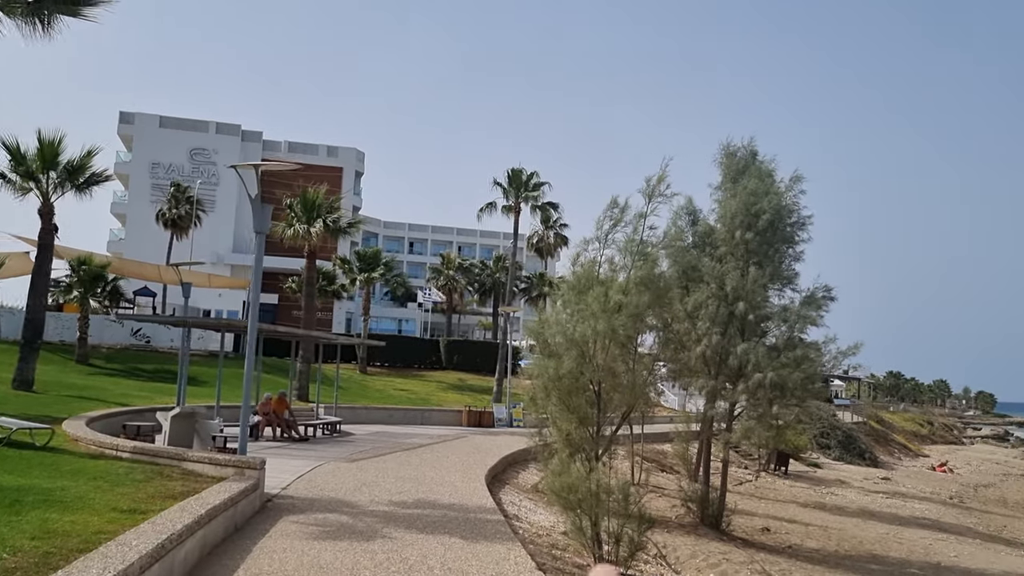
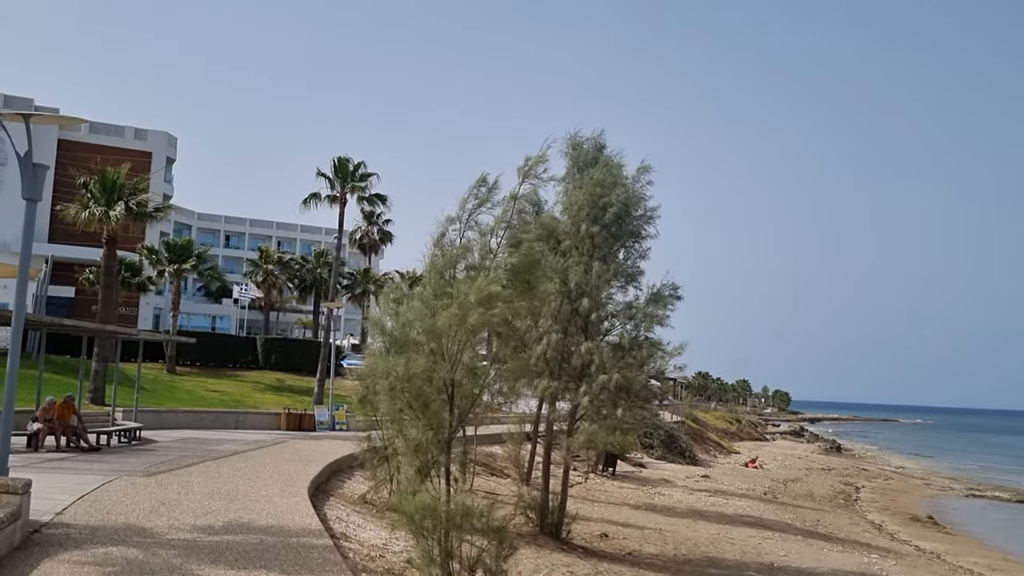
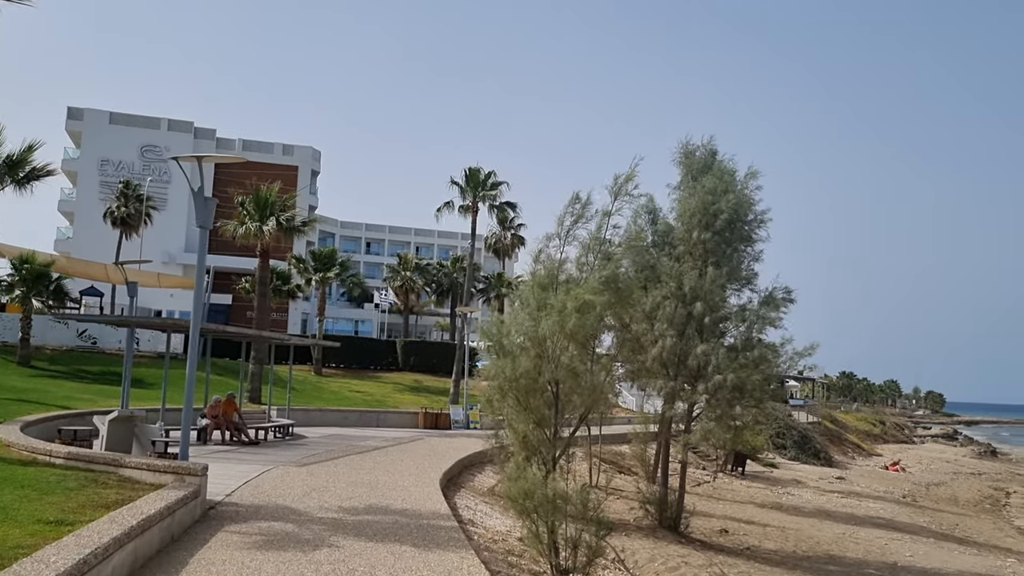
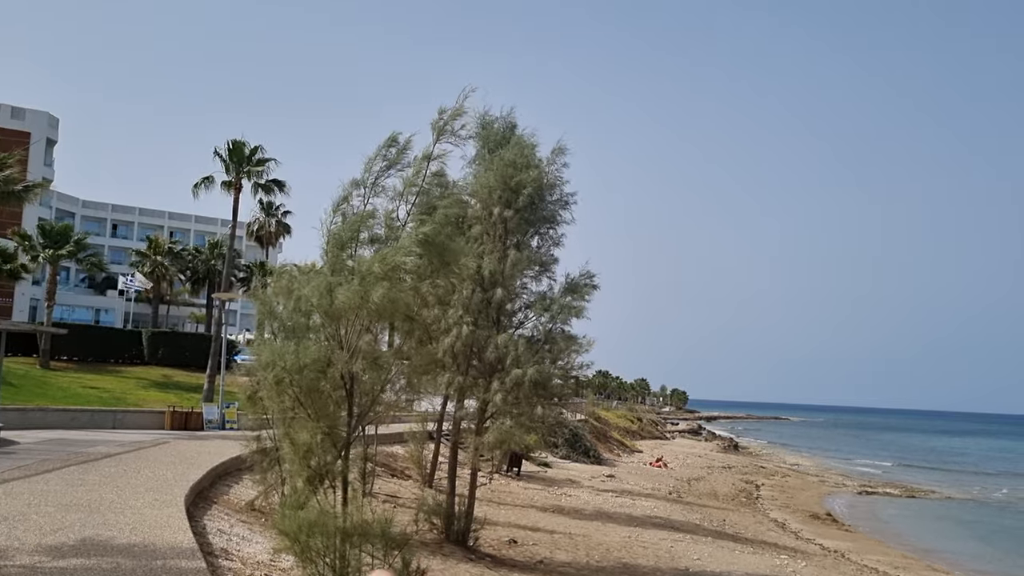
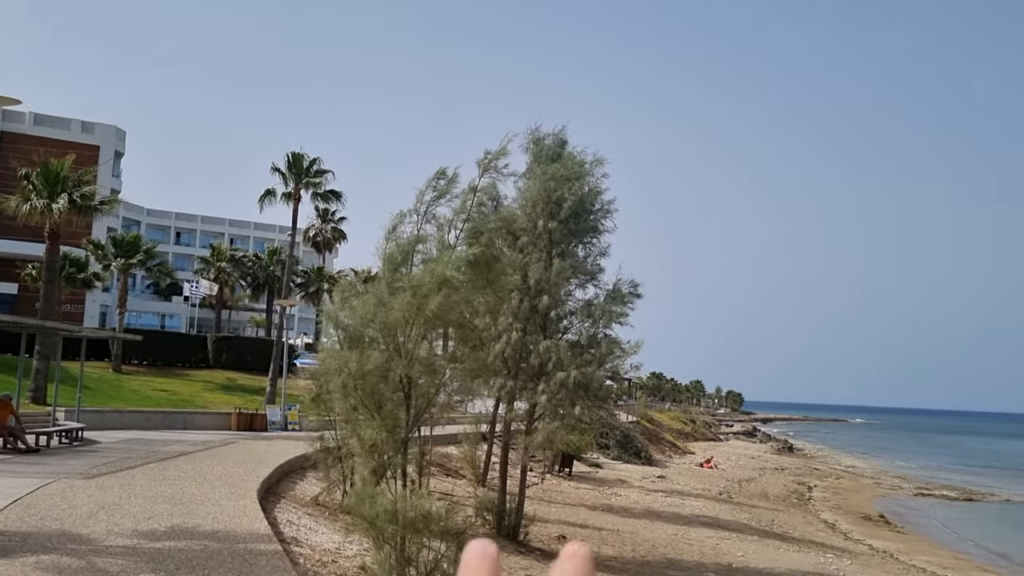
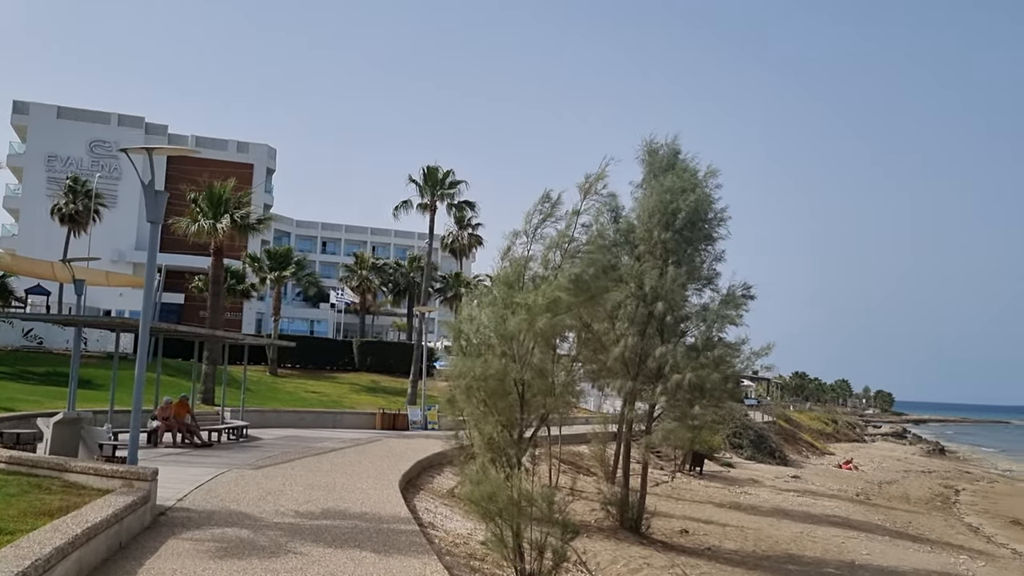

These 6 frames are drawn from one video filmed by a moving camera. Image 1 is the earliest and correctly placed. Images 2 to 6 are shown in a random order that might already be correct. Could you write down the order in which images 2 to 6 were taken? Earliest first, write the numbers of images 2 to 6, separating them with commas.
3, 6, 2, 5, 4
